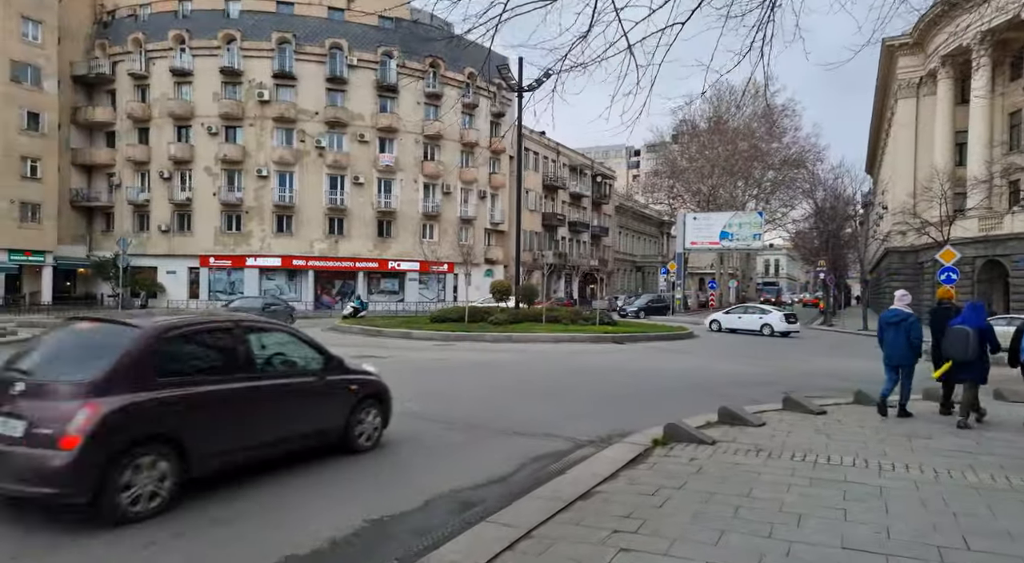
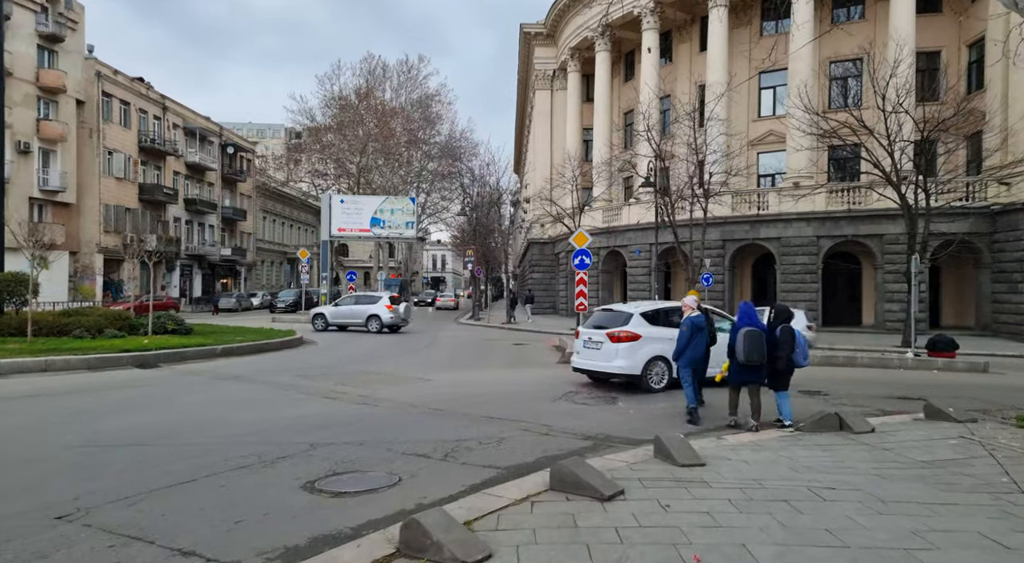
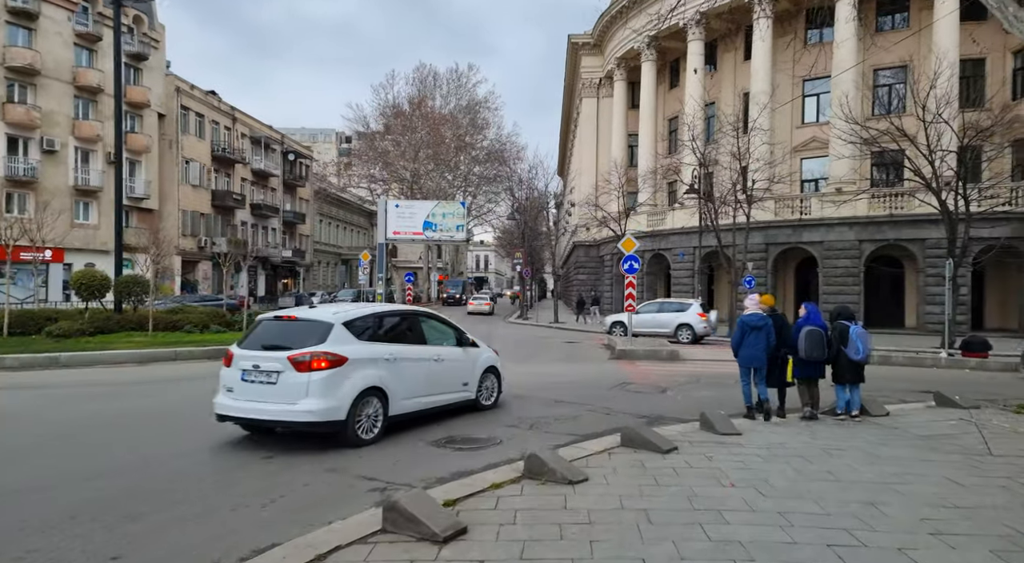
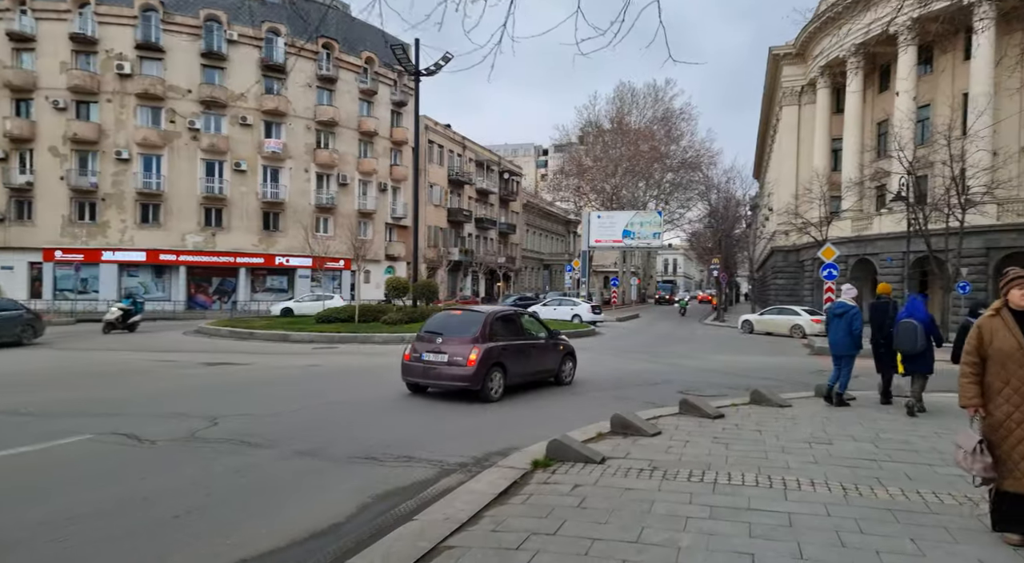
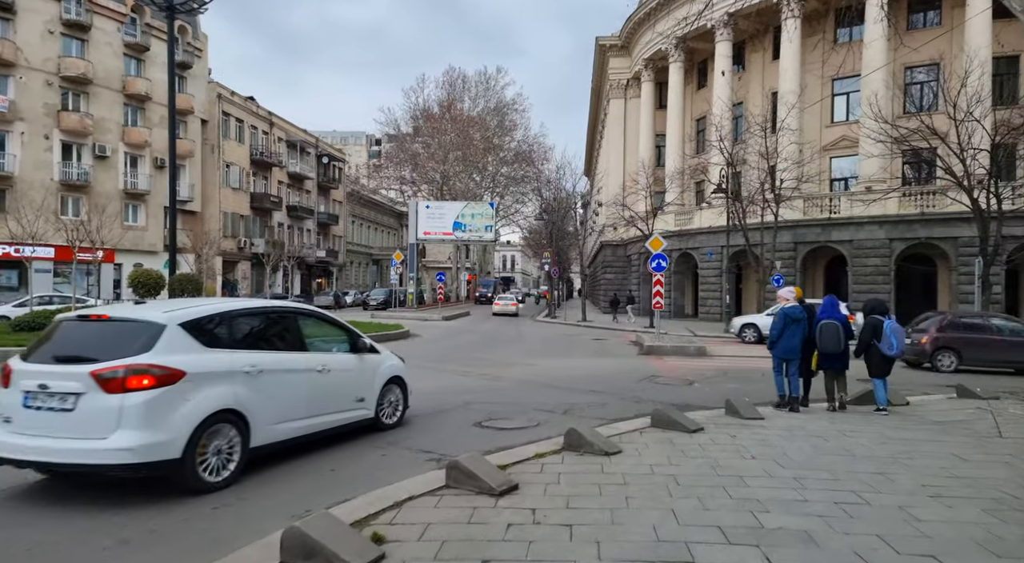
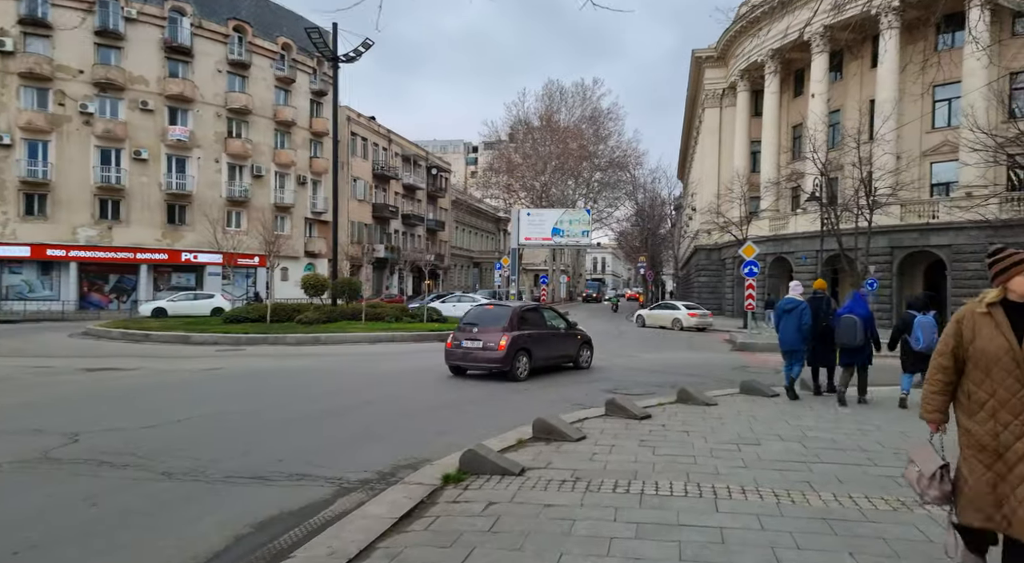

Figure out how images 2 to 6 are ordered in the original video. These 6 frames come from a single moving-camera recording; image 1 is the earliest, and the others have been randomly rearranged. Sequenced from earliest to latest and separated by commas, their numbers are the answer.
4, 6, 5, 3, 2
